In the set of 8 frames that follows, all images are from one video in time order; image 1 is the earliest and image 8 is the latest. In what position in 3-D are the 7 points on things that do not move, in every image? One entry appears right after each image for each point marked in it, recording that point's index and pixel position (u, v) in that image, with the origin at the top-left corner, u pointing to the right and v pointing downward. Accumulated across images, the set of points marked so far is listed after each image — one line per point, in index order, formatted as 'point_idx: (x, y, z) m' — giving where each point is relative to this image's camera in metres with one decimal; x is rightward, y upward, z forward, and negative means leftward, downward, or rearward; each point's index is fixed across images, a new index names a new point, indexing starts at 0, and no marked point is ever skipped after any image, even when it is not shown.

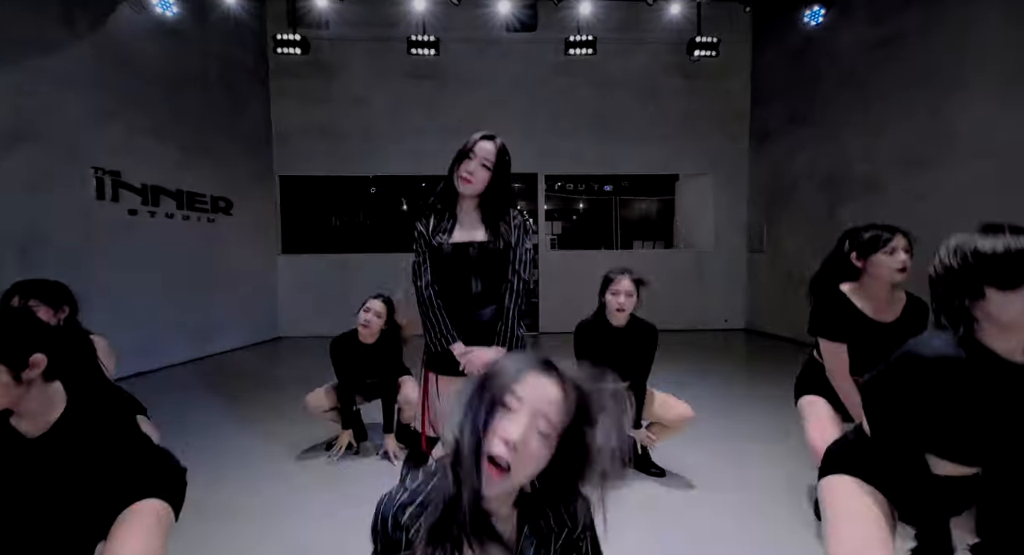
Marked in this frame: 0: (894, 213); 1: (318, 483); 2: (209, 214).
0: (+3.3, +0.6, +4.4) m
1: (-0.9, -0.9, +2.3) m
2: (-3.1, +0.7, +5.3) m
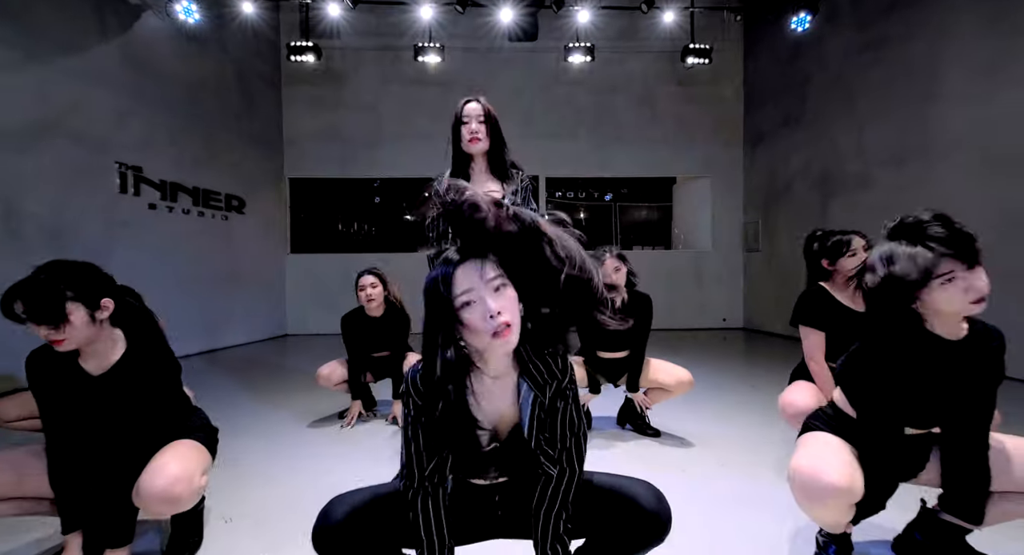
0: (+3.3, +0.6, +4.6) m
1: (-0.9, -0.8, +2.5) m
2: (-3.1, +0.7, +5.5) m
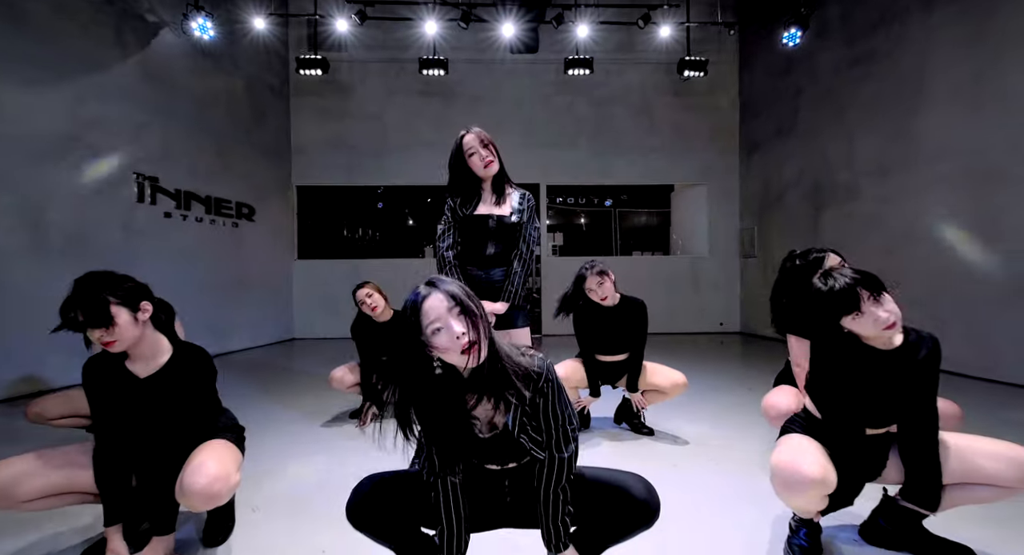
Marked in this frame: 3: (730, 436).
0: (+3.4, +0.6, +4.8) m
1: (-0.9, -0.8, +2.7) m
2: (-3.1, +0.6, +5.6) m
3: (+1.1, -0.8, +2.5) m
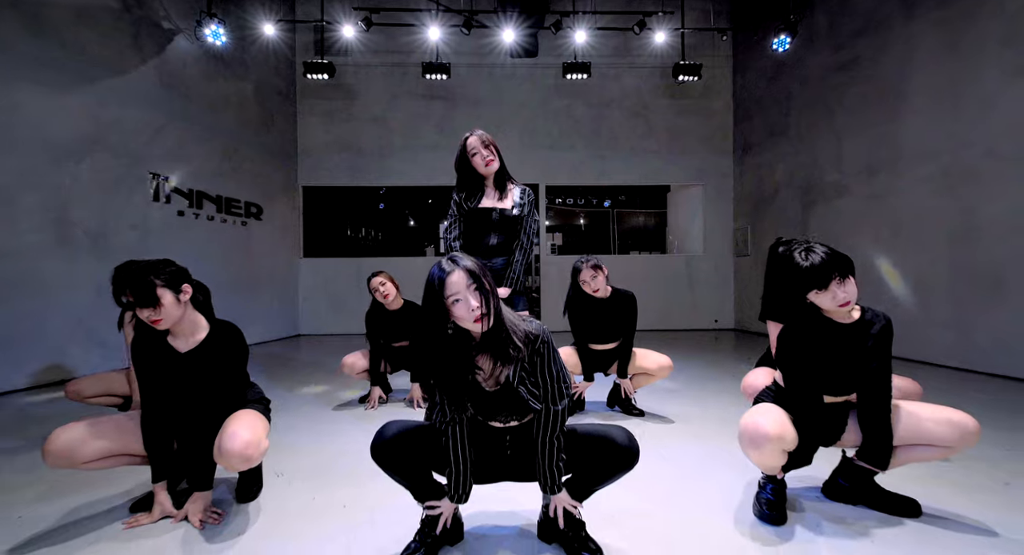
0: (+3.4, +0.6, +5.0) m
1: (-0.9, -0.8, +2.8) m
2: (-3.1, +0.7, +5.8) m
3: (+1.1, -0.7, +2.7) m
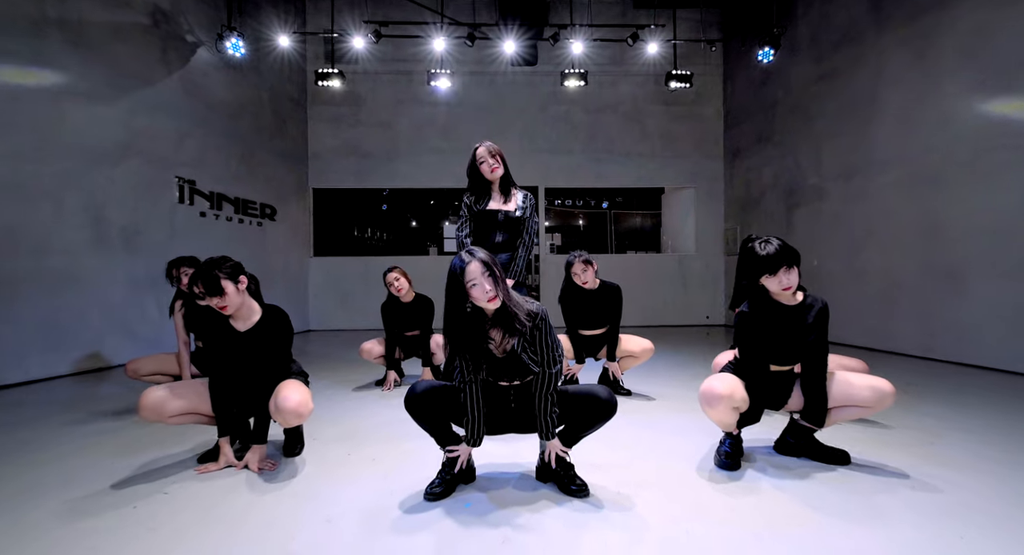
0: (+3.4, +0.6, +5.3) m
1: (-0.9, -0.7, +3.2) m
2: (-3.1, +0.7, +6.2) m
3: (+1.1, -0.7, +3.0) m
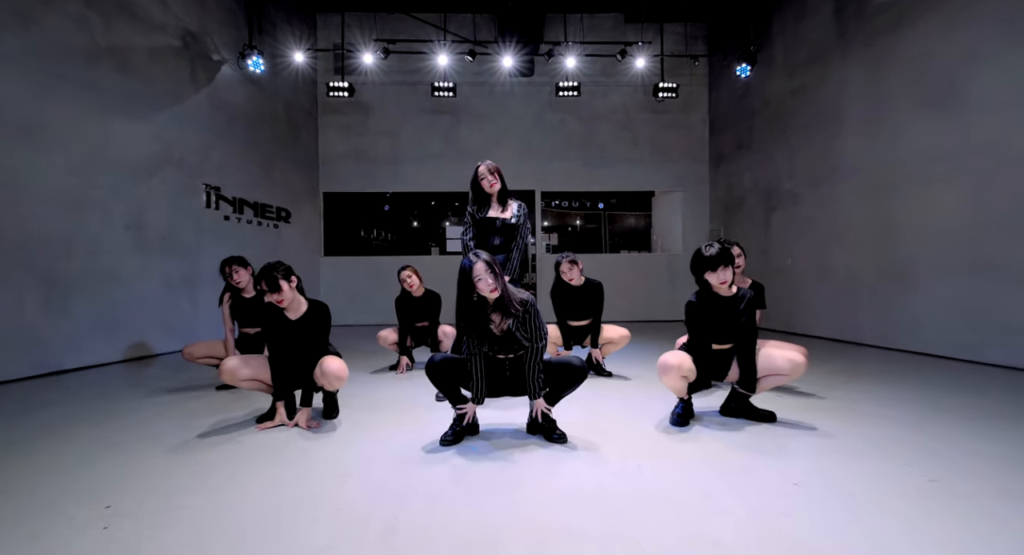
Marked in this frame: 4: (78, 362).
0: (+3.3, +0.7, +5.8) m
1: (-0.9, -0.7, +3.7) m
2: (-3.1, +0.7, +6.7) m
3: (+1.1, -0.7, +3.5) m
4: (-3.5, -0.7, +4.1) m
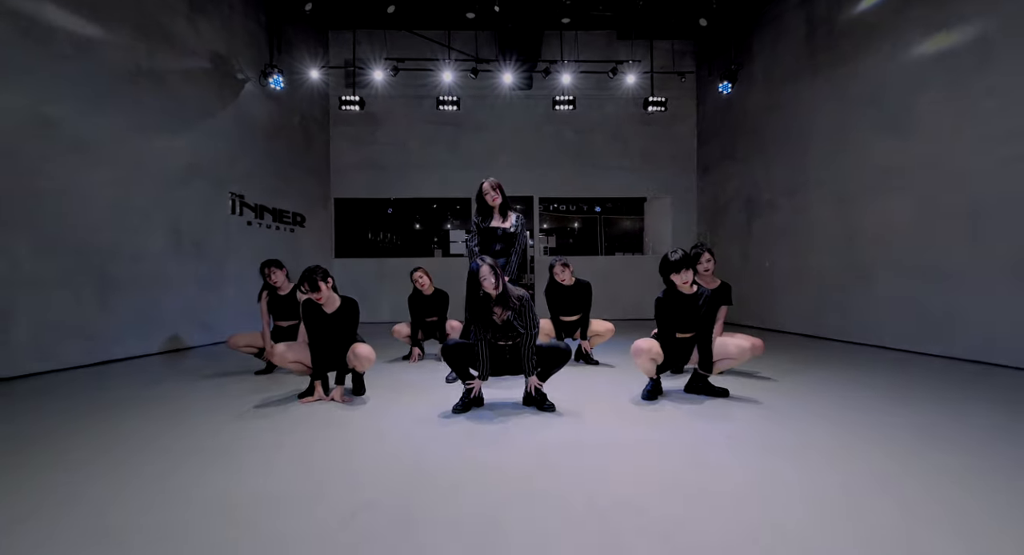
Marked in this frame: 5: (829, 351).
0: (+3.3, +0.7, +6.3) m
1: (-0.9, -0.7, +4.2) m
2: (-3.1, +0.7, +7.2) m
3: (+1.0, -0.7, +4.0) m
4: (-3.5, -0.7, +4.6) m
5: (+2.9, -0.7, +4.7) m
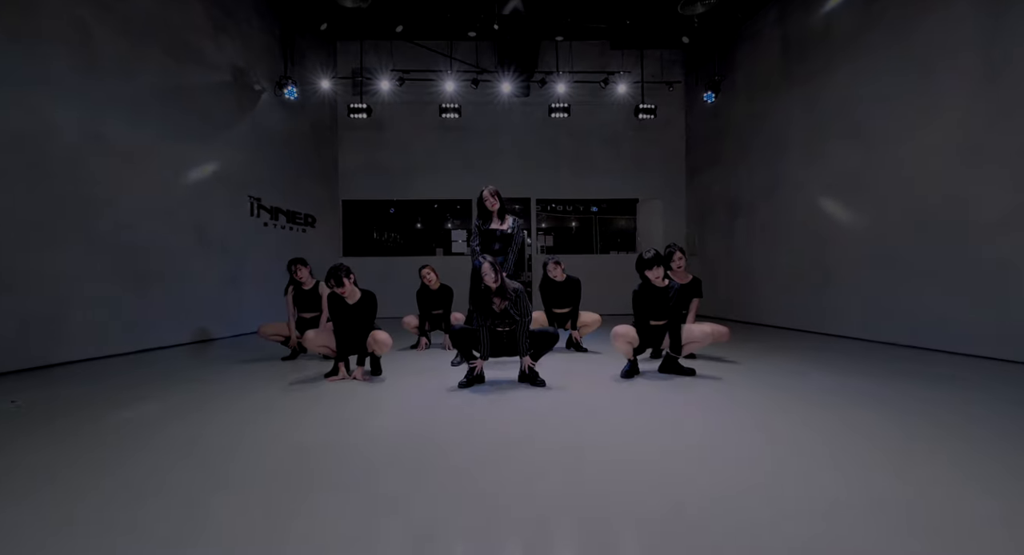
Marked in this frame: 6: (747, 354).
0: (+3.3, +0.7, +6.8) m
1: (-0.9, -0.7, +4.7) m
2: (-3.1, +0.8, +7.6) m
3: (+1.0, -0.7, +4.5) m
4: (-3.5, -0.7, +5.1) m
5: (+2.9, -0.6, +5.2) m
6: (+2.0, -0.7, +4.4) m
